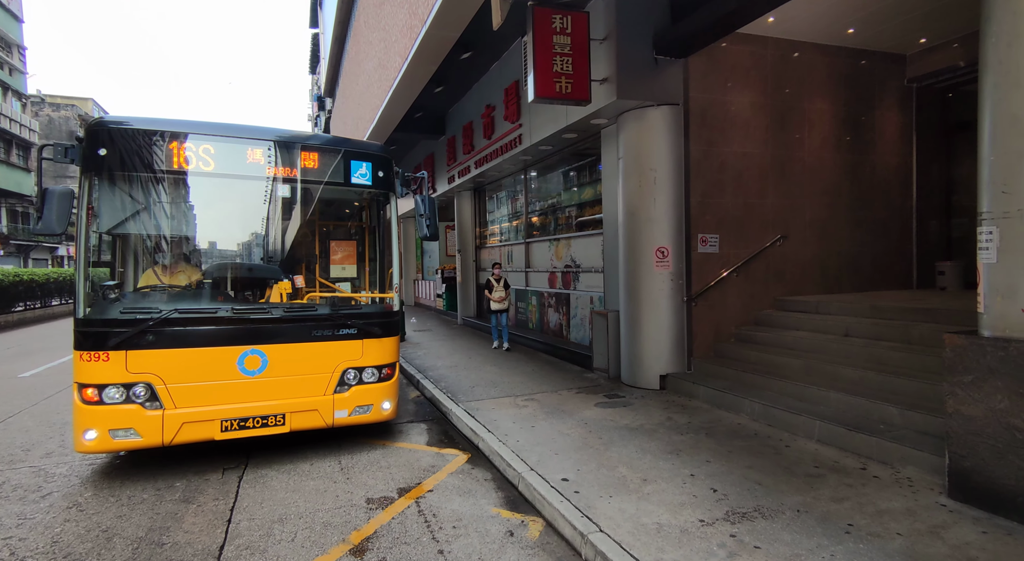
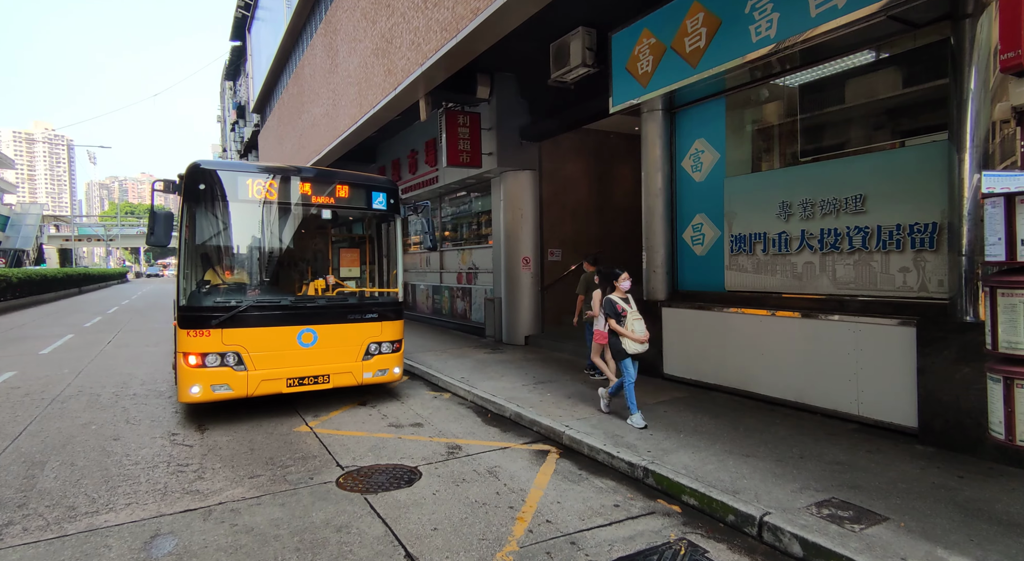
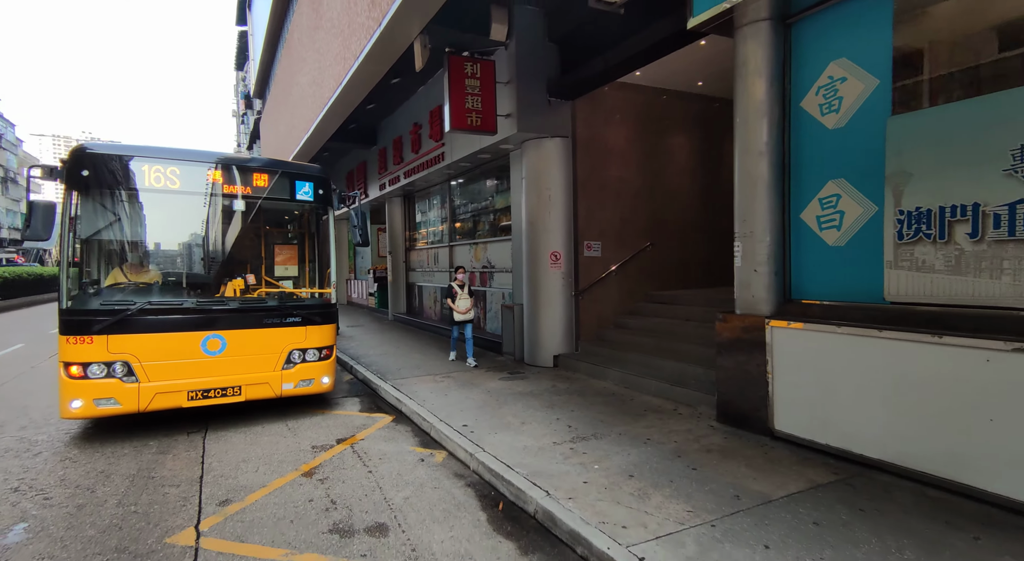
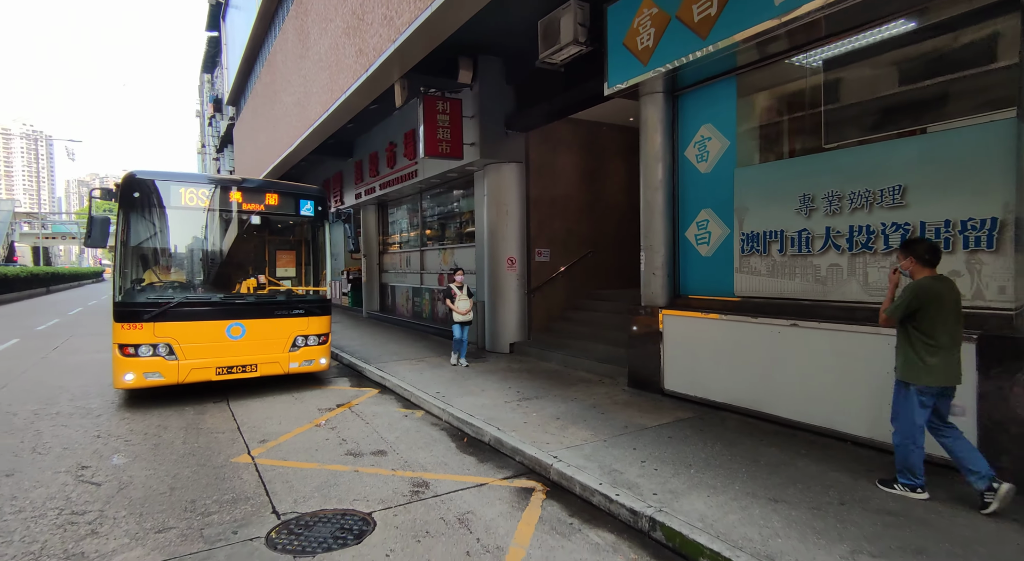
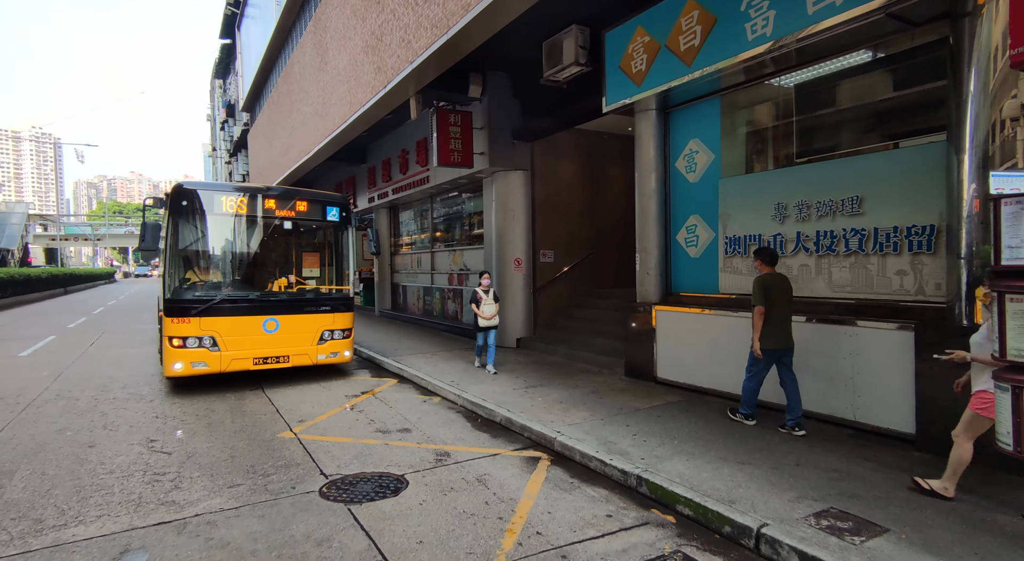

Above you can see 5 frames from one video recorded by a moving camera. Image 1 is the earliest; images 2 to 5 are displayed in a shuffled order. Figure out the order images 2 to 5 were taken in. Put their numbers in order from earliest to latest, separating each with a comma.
3, 4, 5, 2
